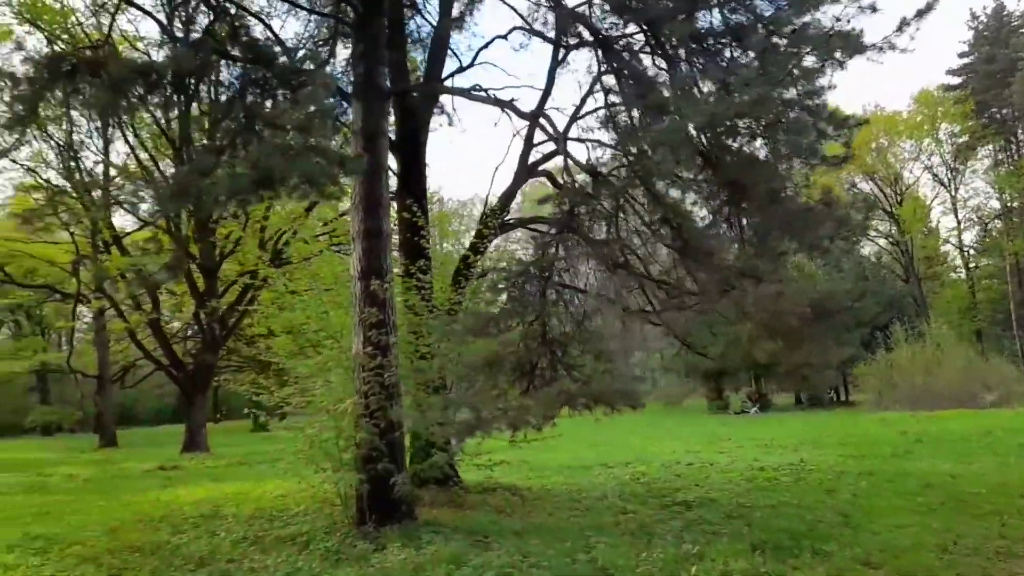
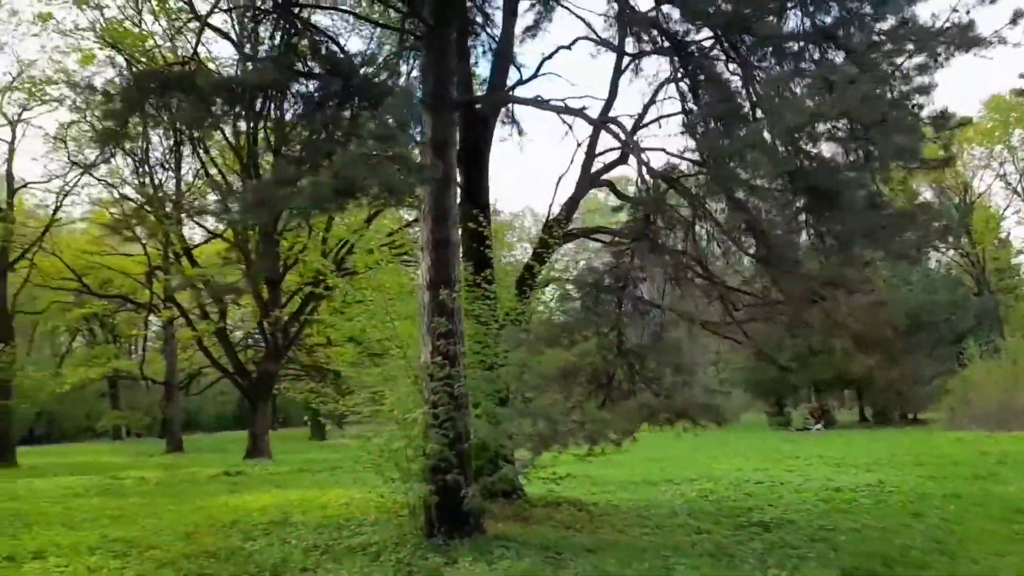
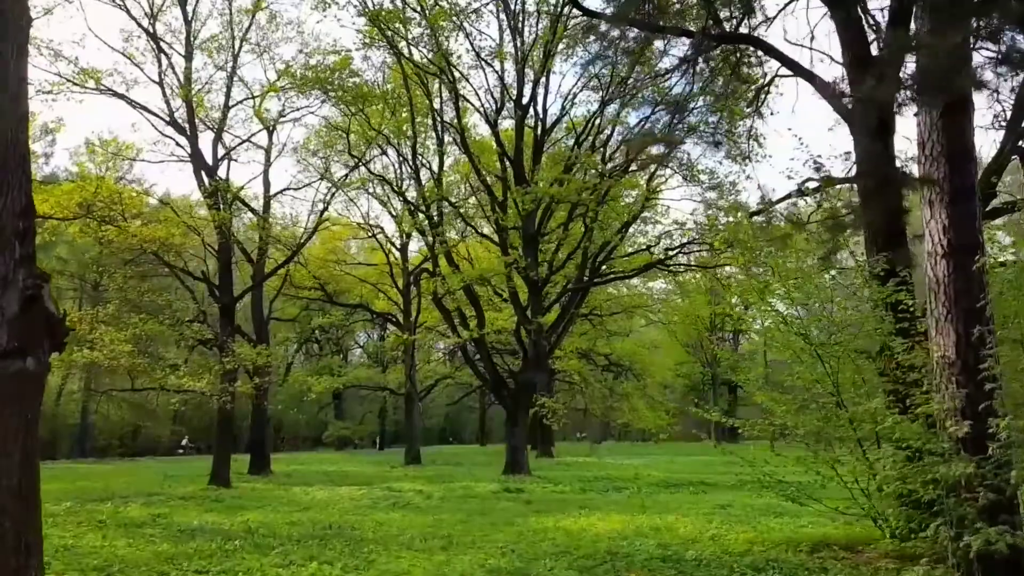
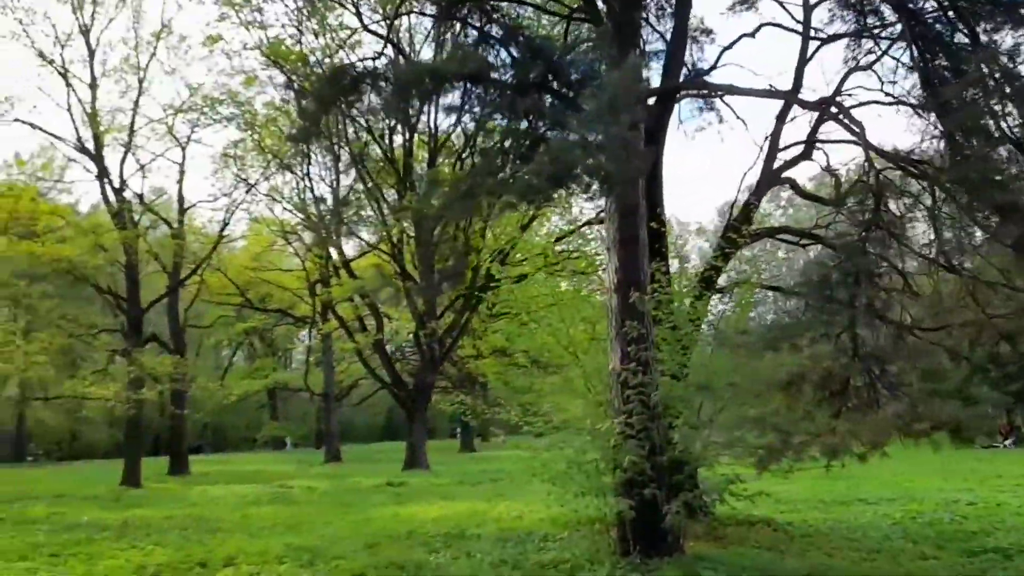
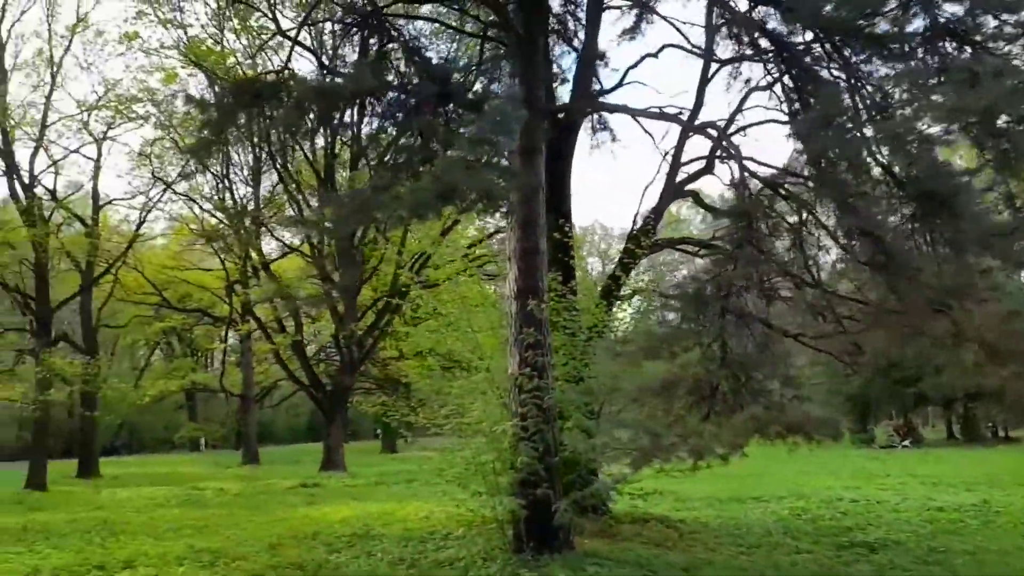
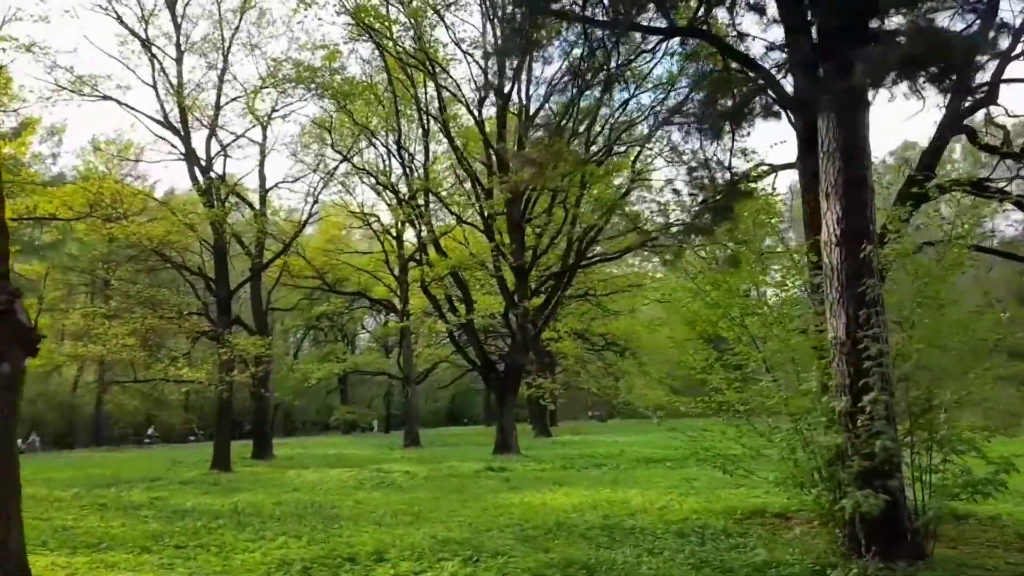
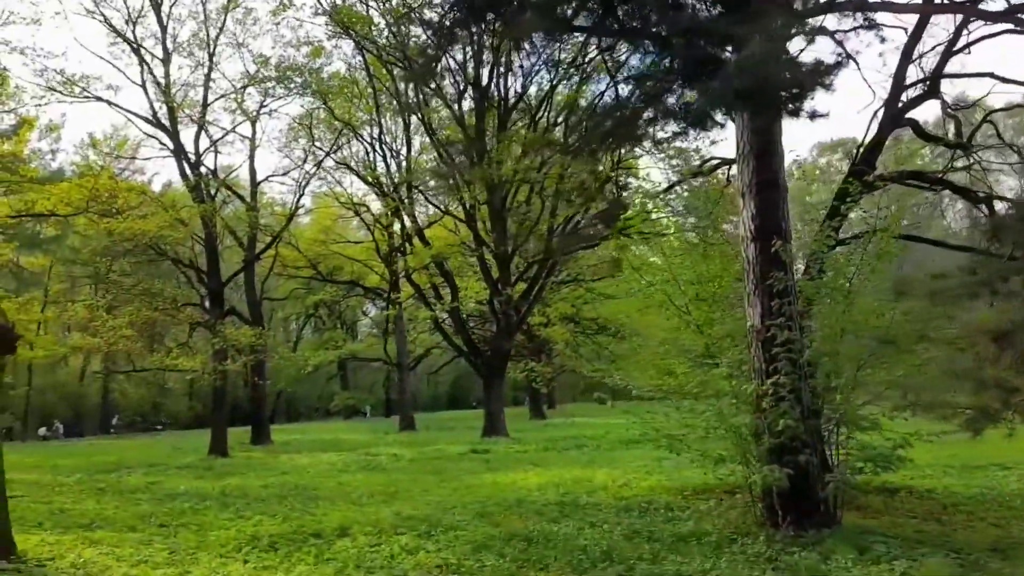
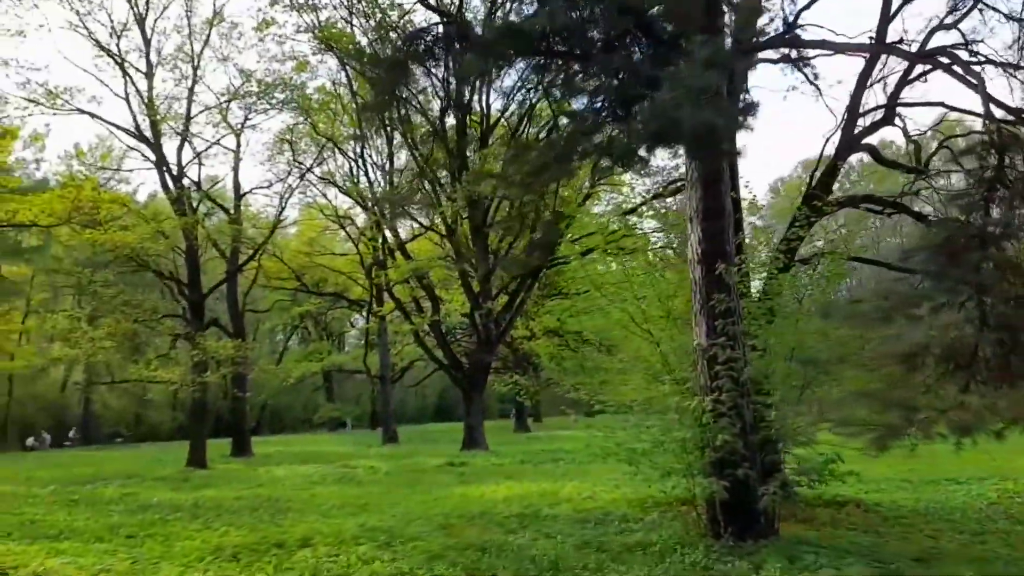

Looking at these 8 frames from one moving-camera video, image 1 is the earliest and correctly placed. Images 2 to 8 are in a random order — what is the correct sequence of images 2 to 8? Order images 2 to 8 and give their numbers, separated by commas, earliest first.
2, 5, 4, 8, 7, 6, 3
